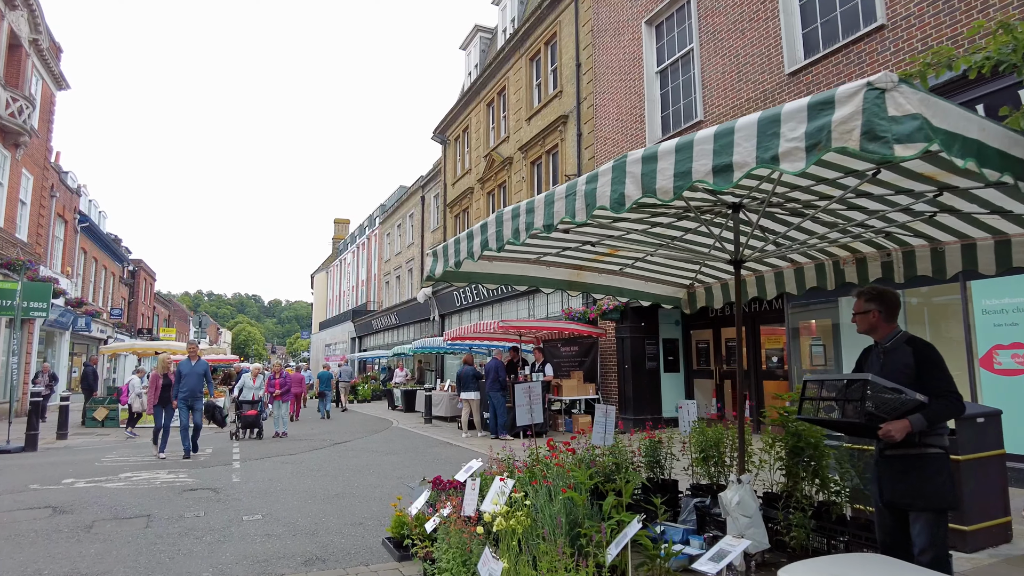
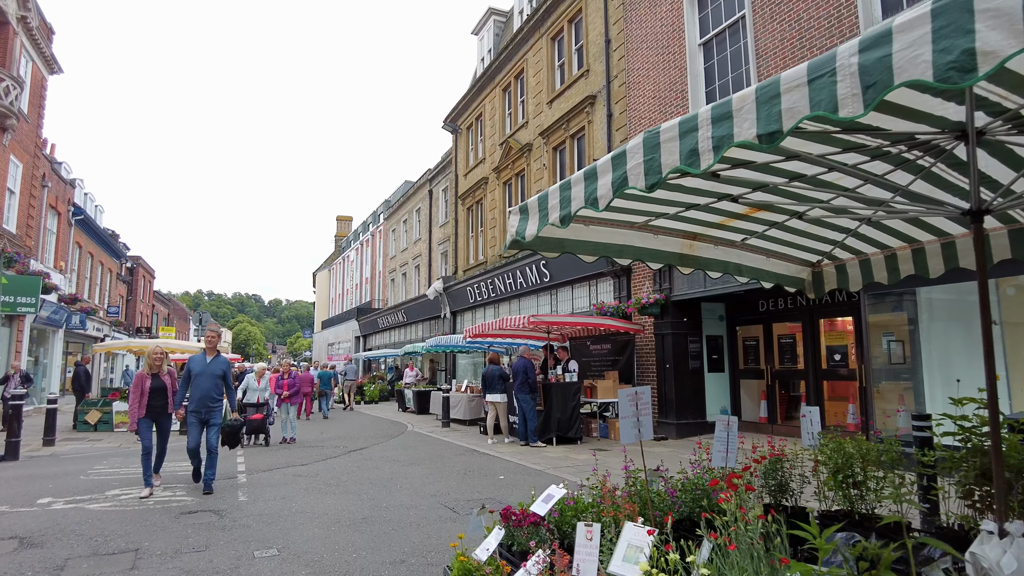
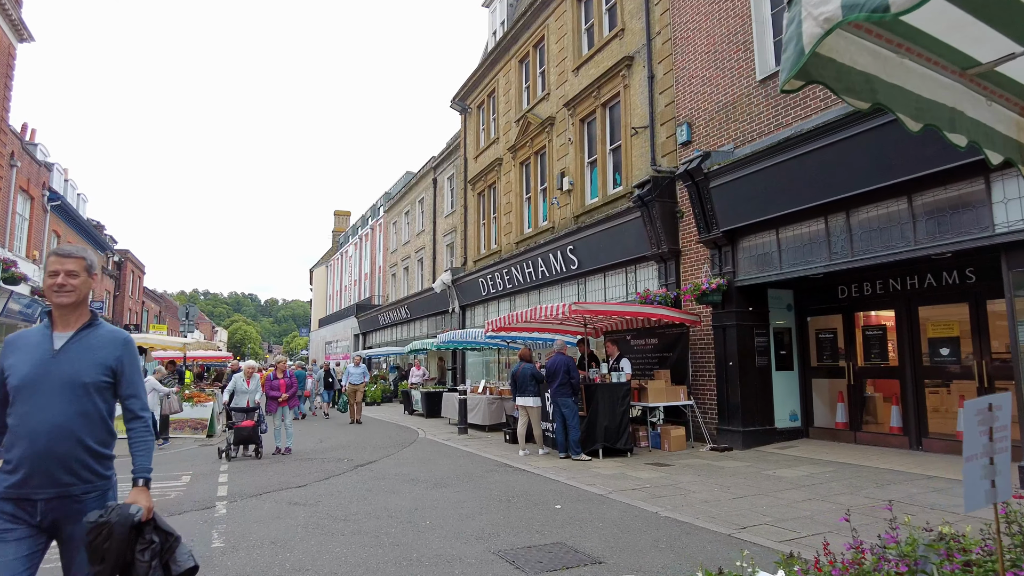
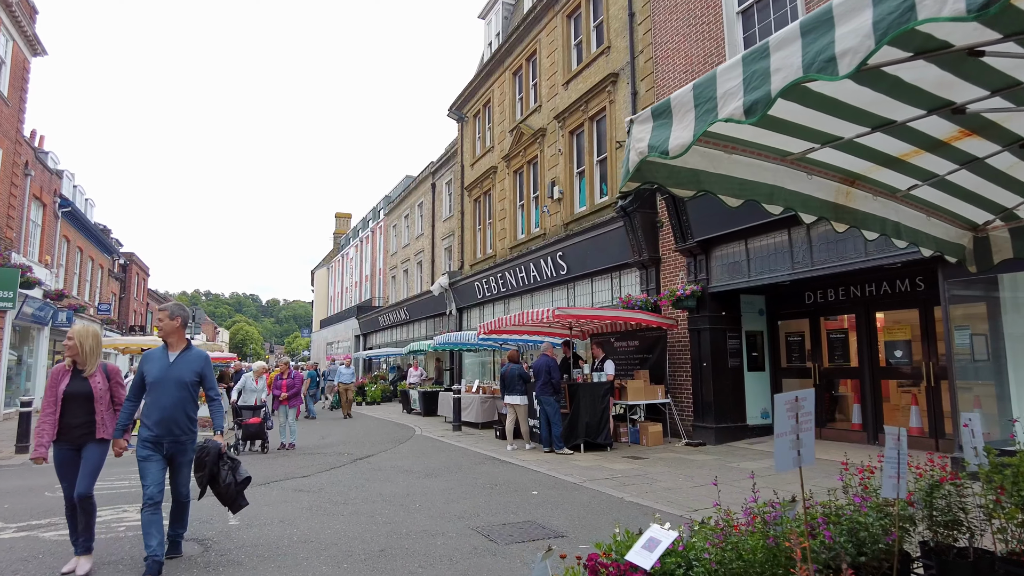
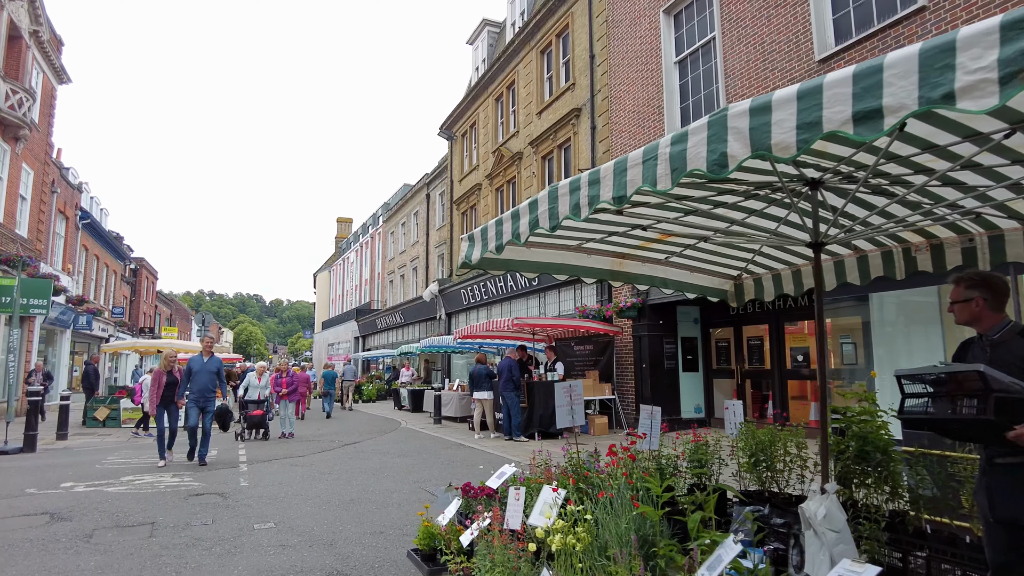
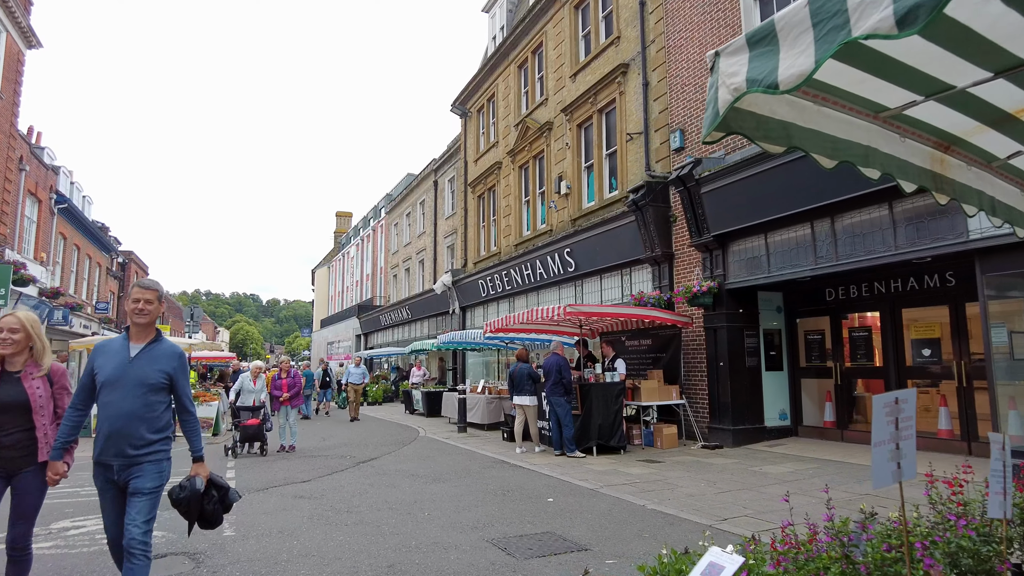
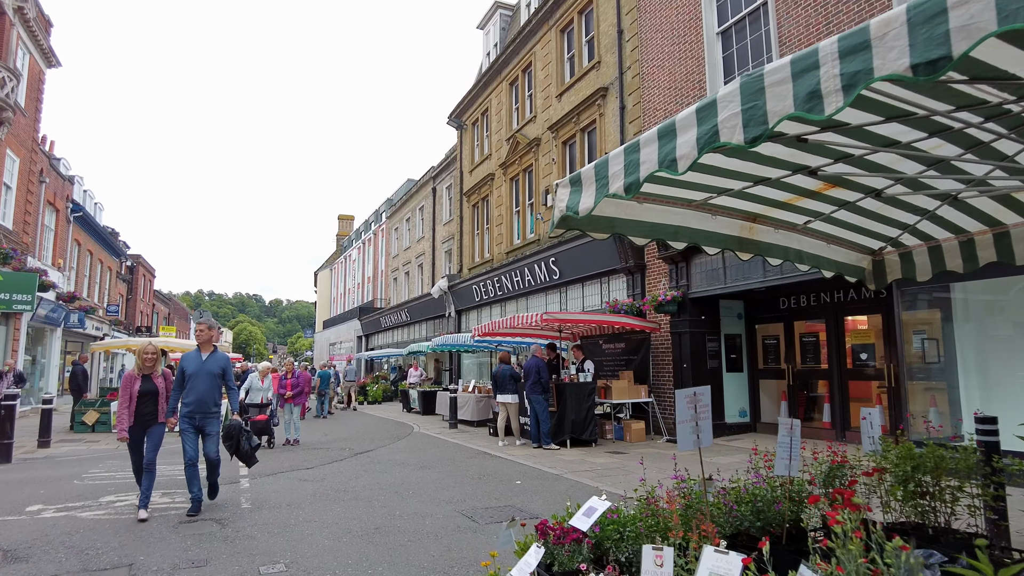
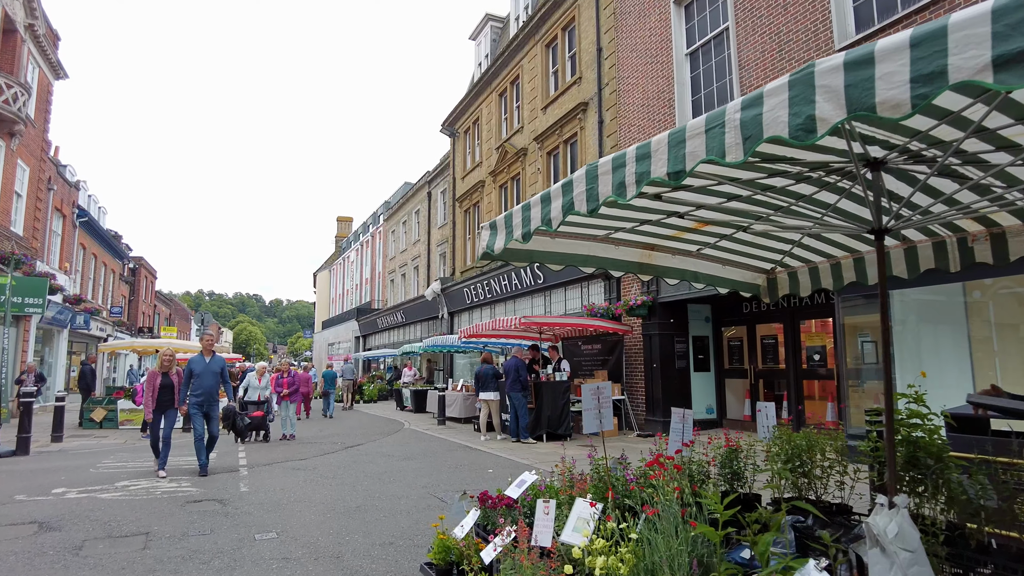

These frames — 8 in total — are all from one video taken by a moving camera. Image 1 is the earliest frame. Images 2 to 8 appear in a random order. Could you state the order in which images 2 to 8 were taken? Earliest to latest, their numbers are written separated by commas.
5, 8, 2, 7, 4, 6, 3
